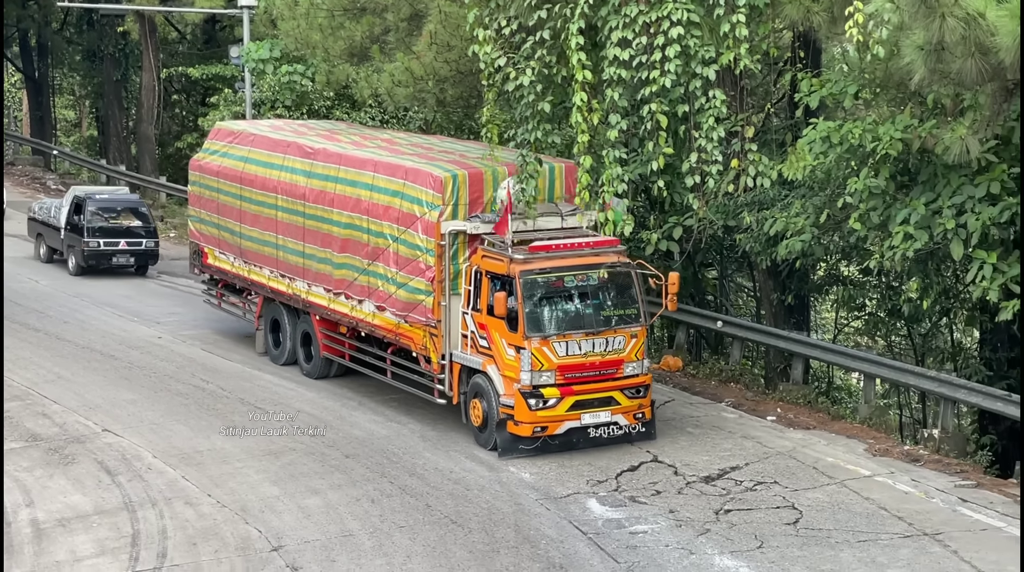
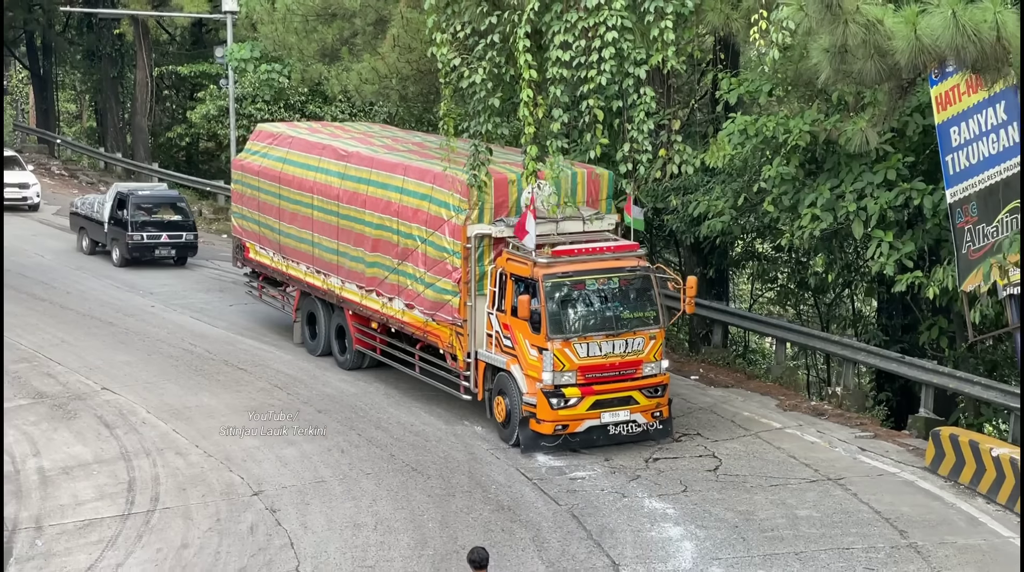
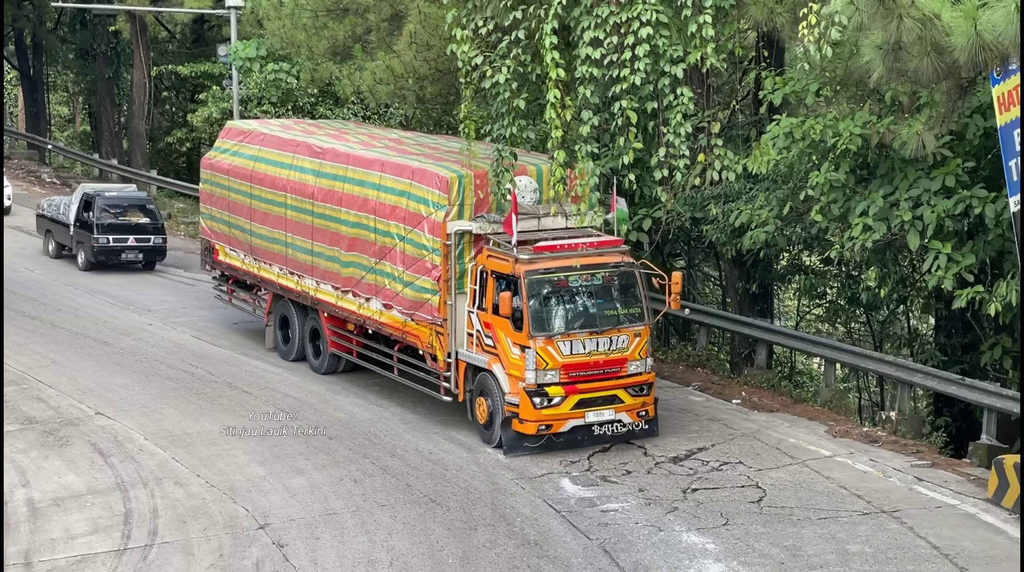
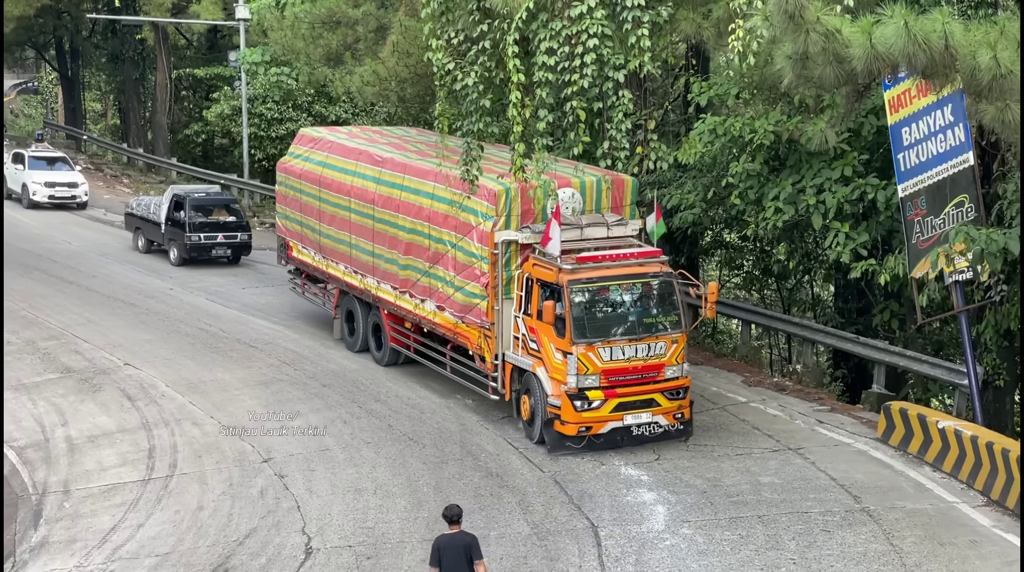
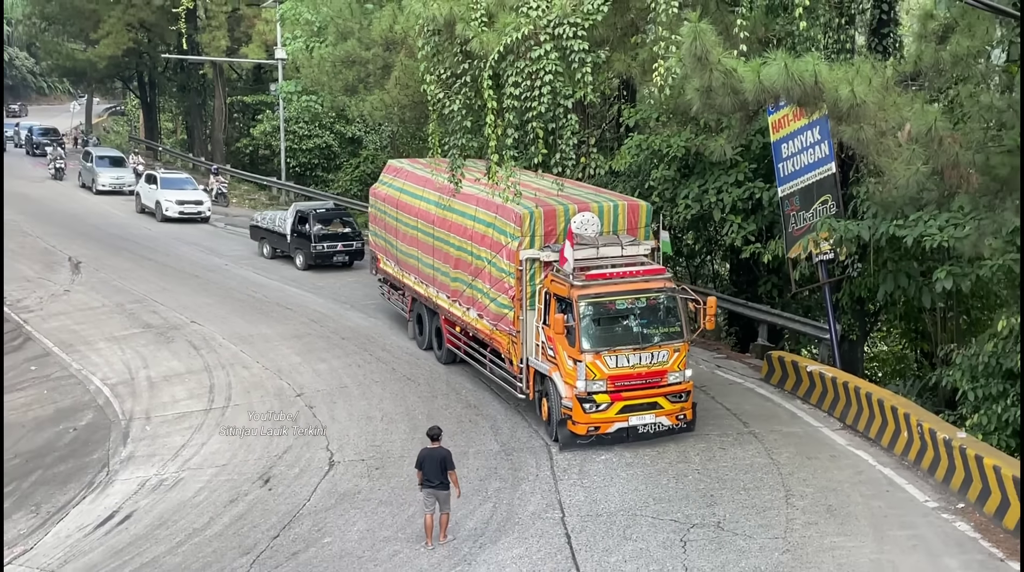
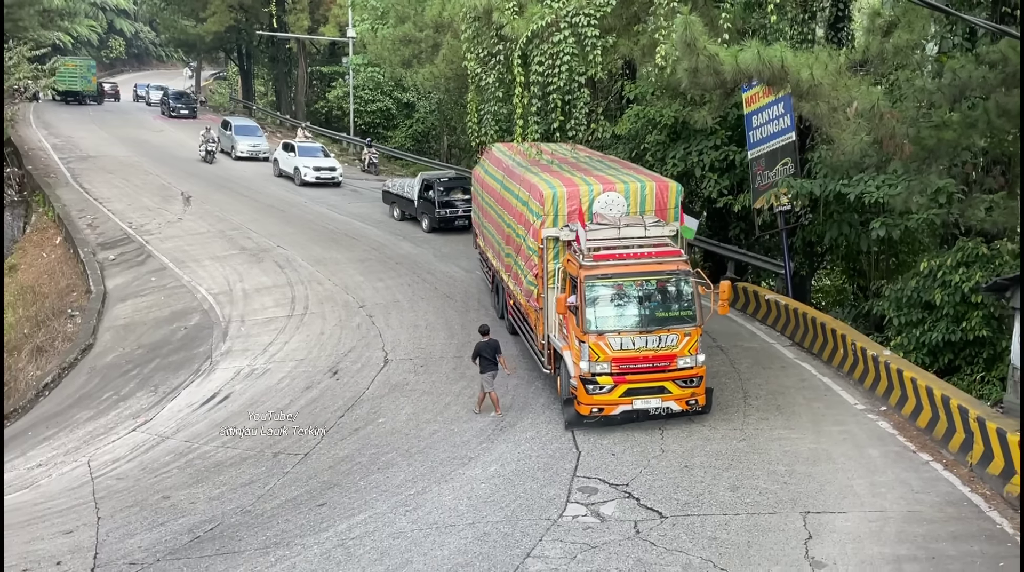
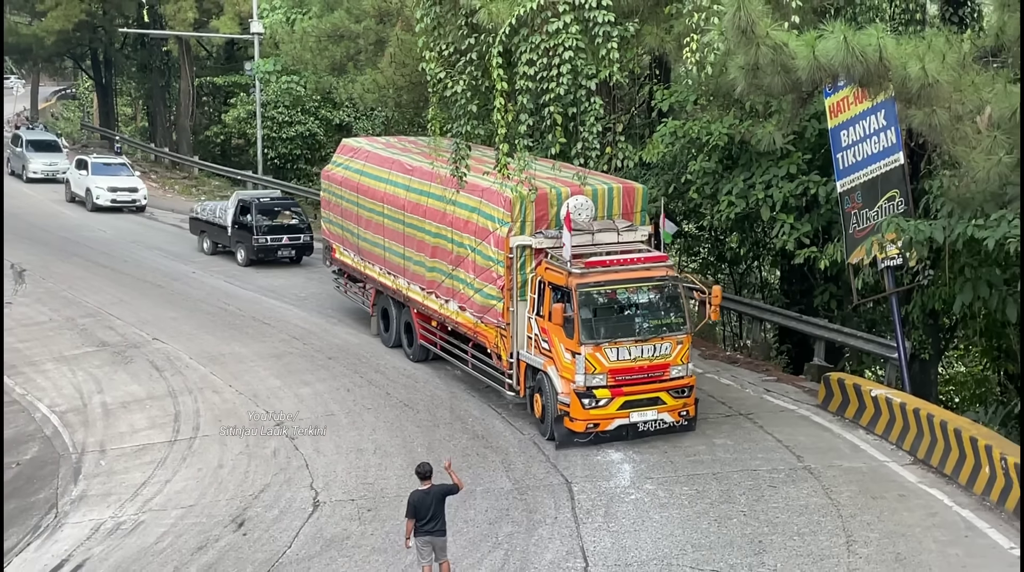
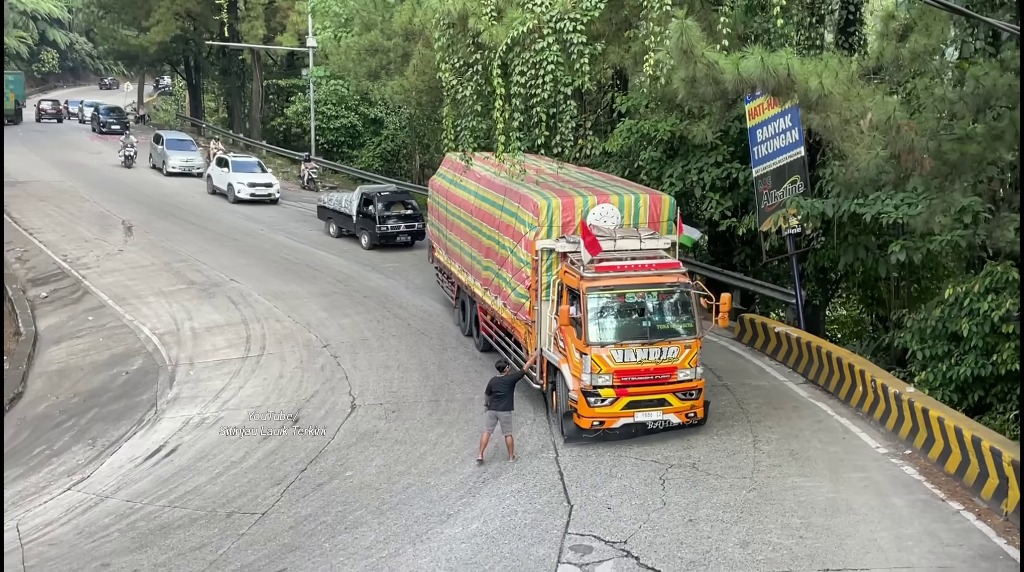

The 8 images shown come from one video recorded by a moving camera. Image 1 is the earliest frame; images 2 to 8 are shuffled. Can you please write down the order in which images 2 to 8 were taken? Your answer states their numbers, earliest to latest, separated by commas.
3, 2, 4, 7, 5, 8, 6
